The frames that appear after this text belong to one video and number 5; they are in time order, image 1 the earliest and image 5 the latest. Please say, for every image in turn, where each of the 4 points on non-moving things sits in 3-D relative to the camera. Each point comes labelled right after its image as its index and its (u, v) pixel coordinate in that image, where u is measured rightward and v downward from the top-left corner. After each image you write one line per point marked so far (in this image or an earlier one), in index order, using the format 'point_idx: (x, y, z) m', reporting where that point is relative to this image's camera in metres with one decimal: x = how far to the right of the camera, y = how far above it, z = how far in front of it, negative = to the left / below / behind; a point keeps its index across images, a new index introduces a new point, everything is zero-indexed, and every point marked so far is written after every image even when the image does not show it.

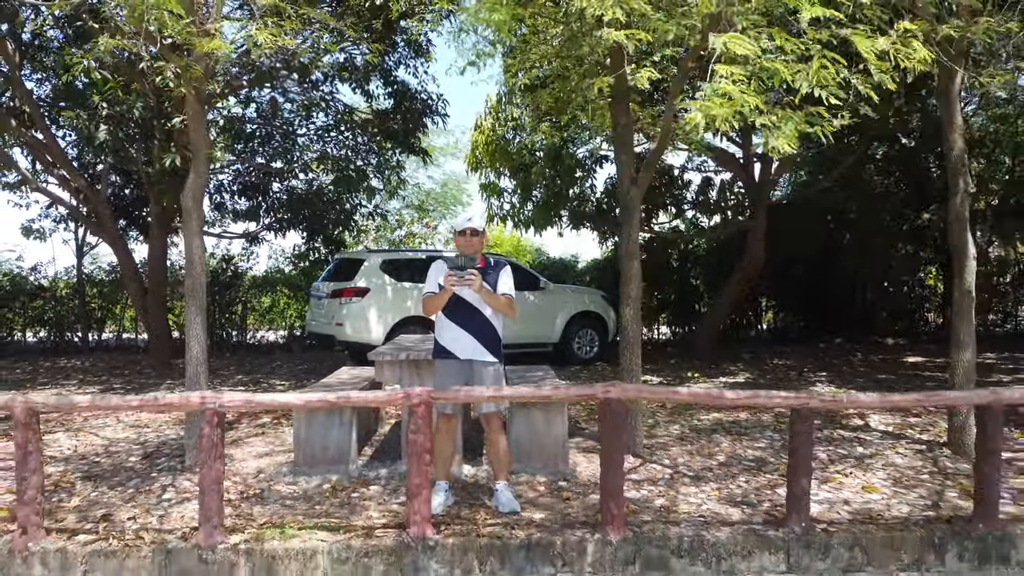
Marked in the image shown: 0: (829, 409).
0: (+1.5, -0.6, +3.7) m
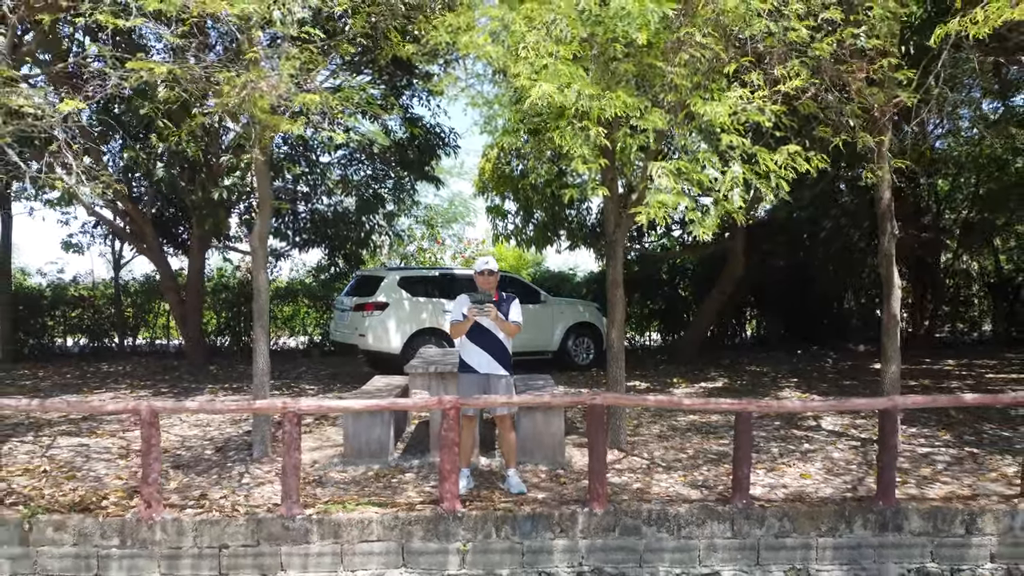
0: (+1.6, -0.8, +4.9) m
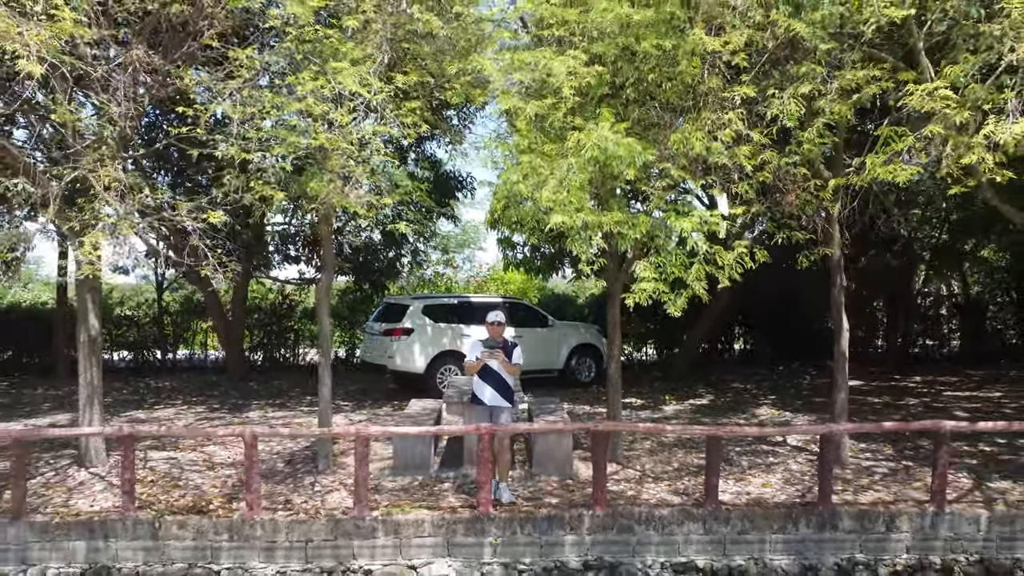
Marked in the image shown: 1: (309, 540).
0: (+1.7, -1.2, +6.3) m
1: (-1.6, -2.0, +6.3) m
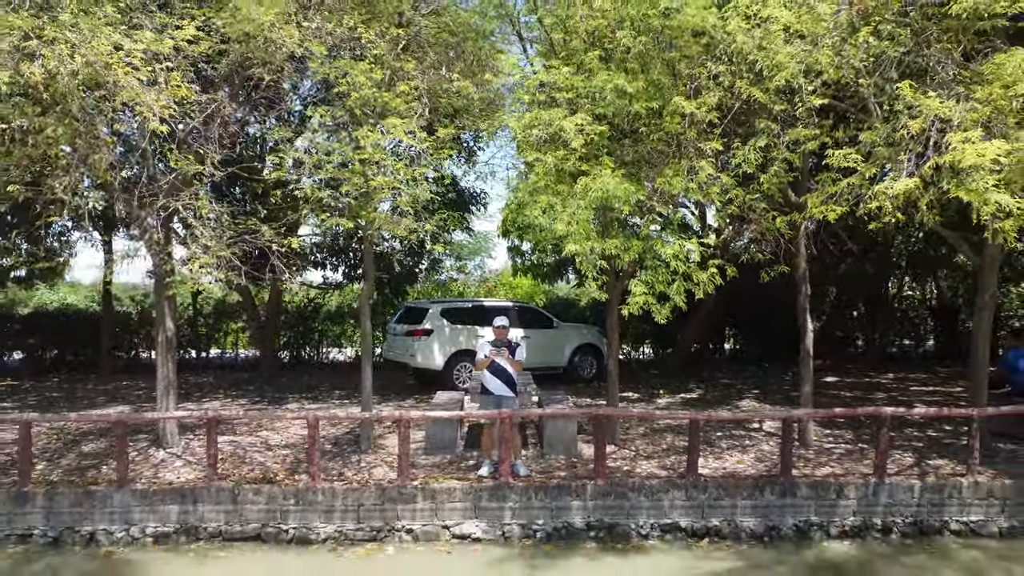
0: (+1.9, -1.3, +7.6) m
1: (-1.5, -2.1, +7.7) m
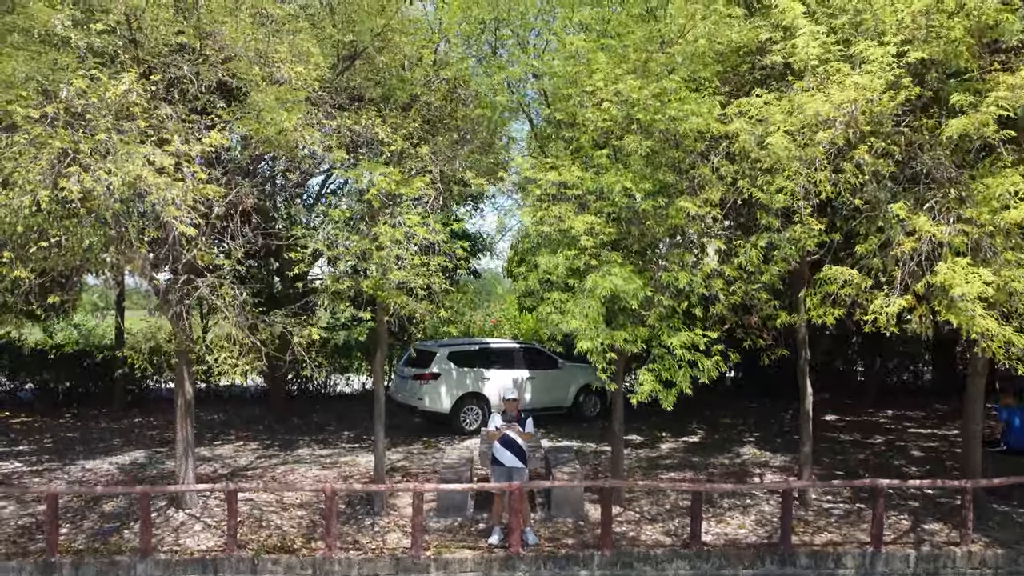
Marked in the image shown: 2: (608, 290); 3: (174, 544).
0: (+2.0, -2.1, +7.9) m
1: (-1.4, -2.9, +7.9) m
2: (+0.8, 0.0, +6.8) m
3: (-3.6, -2.7, +8.4) m
